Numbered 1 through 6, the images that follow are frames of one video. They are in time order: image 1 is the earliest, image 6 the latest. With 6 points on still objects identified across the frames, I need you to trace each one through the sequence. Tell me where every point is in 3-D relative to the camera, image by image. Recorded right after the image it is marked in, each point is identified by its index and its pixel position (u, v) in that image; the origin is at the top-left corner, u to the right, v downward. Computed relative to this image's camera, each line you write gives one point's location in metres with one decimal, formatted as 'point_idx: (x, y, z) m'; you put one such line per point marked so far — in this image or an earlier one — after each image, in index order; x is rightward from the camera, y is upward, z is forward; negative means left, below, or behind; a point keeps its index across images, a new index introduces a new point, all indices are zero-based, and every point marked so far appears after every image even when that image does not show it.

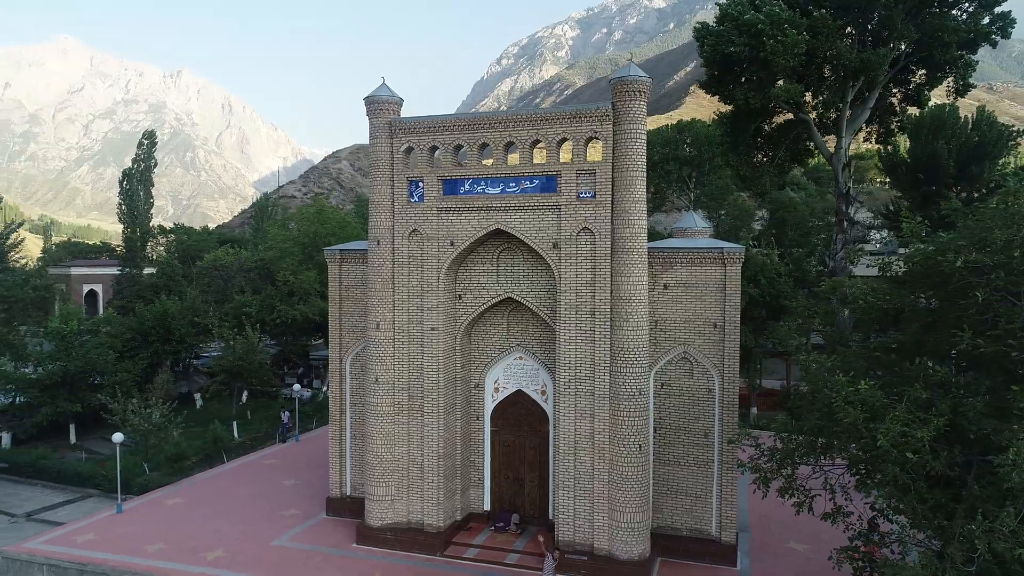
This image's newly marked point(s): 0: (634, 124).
0: (+1.8, +2.4, +10.6) m
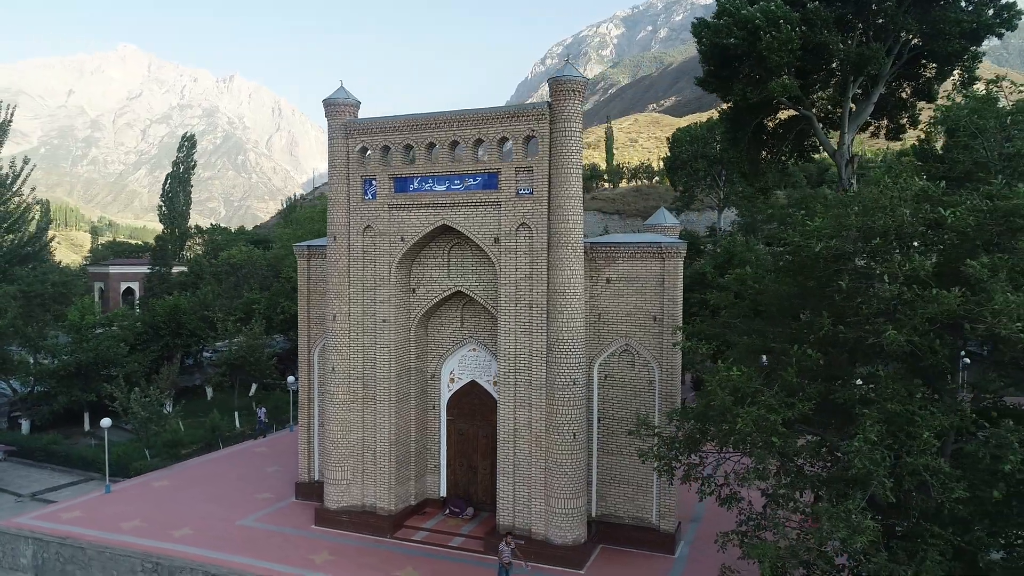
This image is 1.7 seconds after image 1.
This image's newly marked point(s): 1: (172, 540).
0: (+0.9, +2.5, +11.0) m
1: (-6.0, -4.4, +12.6) m
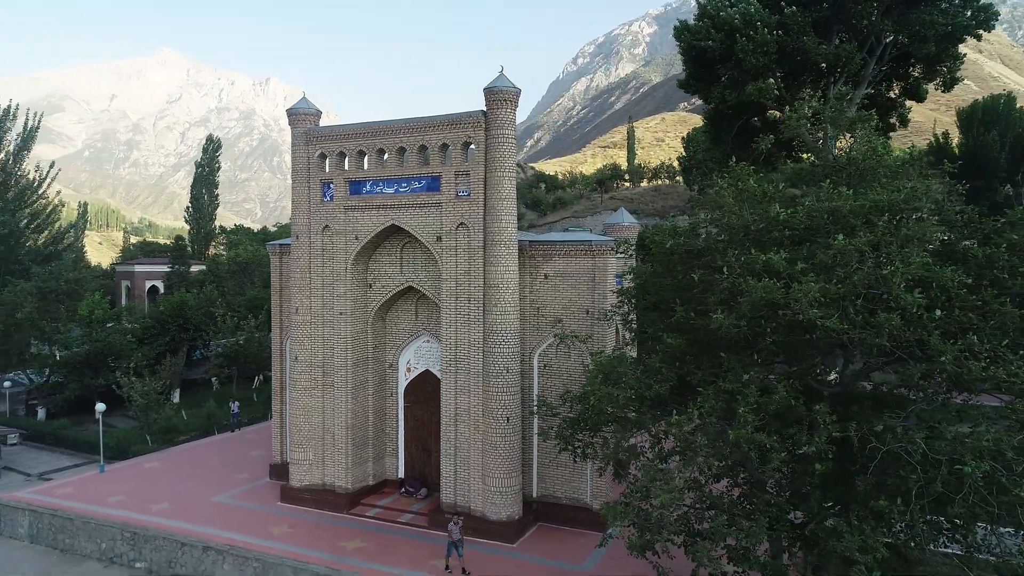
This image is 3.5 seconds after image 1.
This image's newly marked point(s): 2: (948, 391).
0: (-0.2, +2.6, +11.8) m
1: (-7.0, -4.3, +13.8) m
2: (+4.2, -1.0, +7.0) m
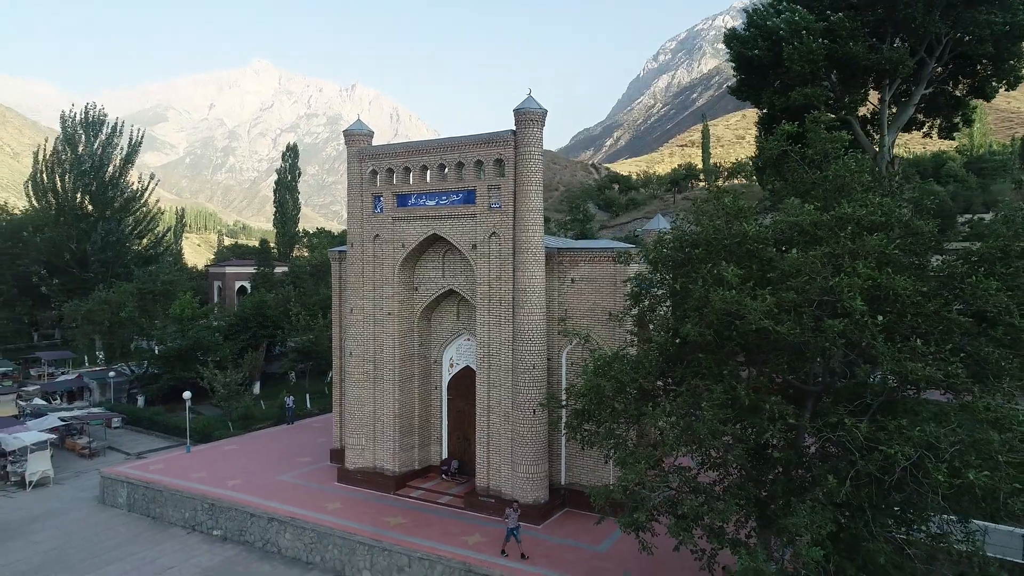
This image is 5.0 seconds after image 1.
0: (+0.3, +2.5, +13.0) m
1: (-6.3, -4.4, +15.7) m
2: (+4.1, -1.1, +7.7) m
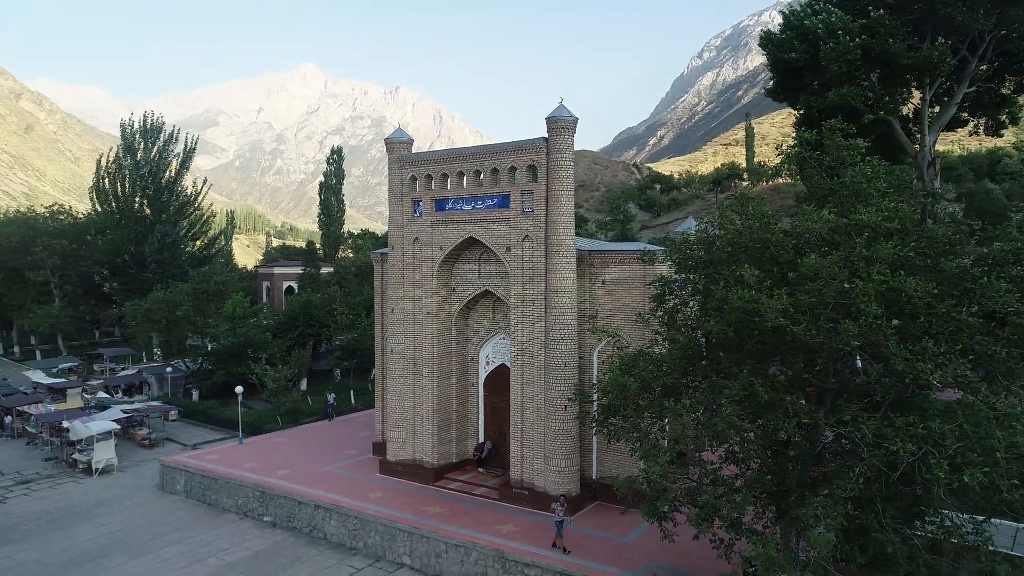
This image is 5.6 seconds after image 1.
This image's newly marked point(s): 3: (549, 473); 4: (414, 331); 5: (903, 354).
0: (+0.9, +2.5, +13.5) m
1: (-5.5, -4.4, +16.7) m
2: (+4.4, -1.1, +8.0) m
3: (+0.7, -3.5, +13.8) m
4: (-2.2, -0.9, +15.8) m
5: (+4.1, -0.7, +7.6) m
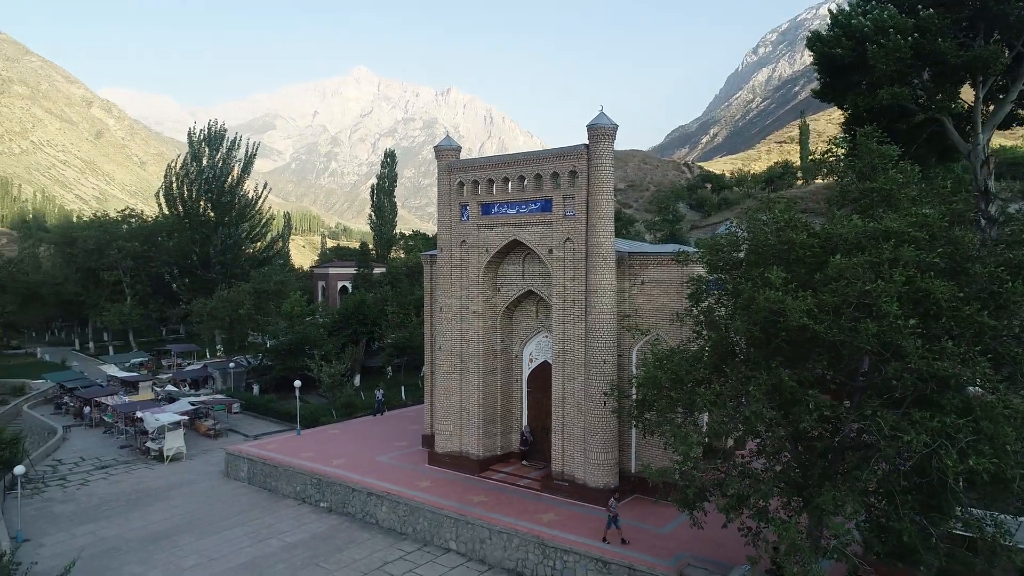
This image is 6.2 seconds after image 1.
0: (+1.7, +2.5, +14.1) m
1: (-4.5, -4.4, +17.7) m
2: (+4.8, -1.1, +8.3) m
3: (+1.5, -3.5, +14.4) m
4: (-1.2, -1.0, +16.6) m
5: (+4.5, -0.7, +8.0) m
